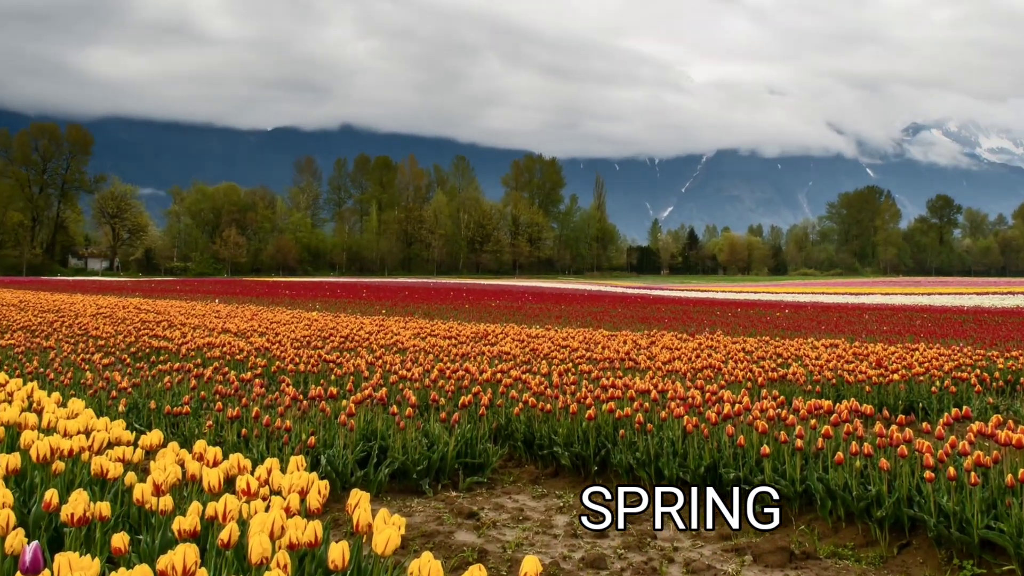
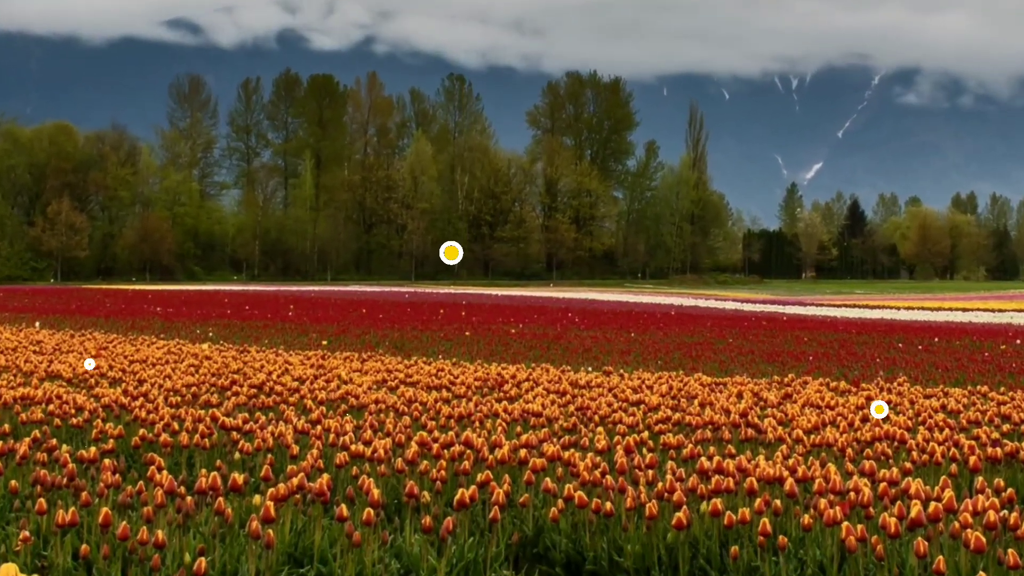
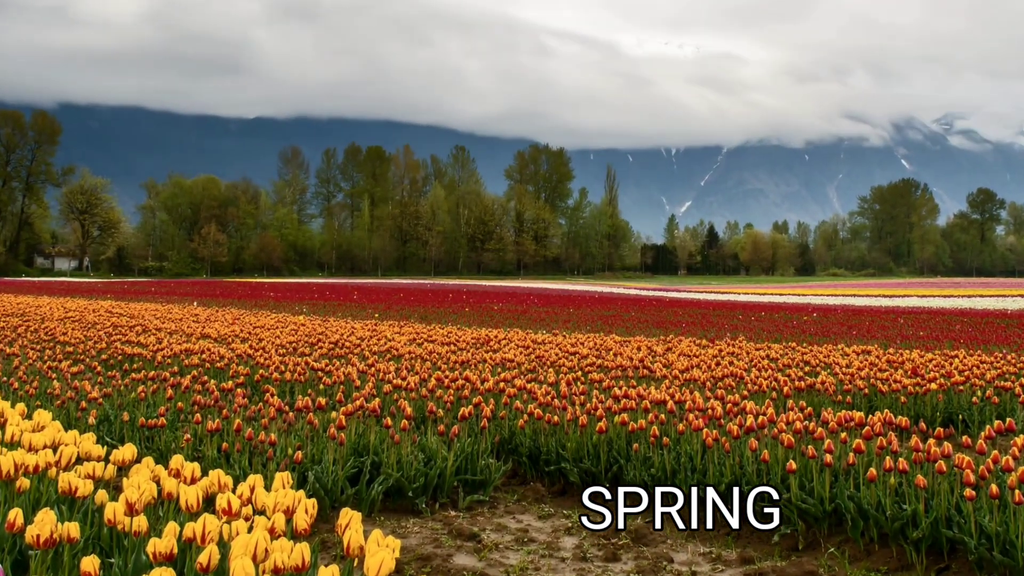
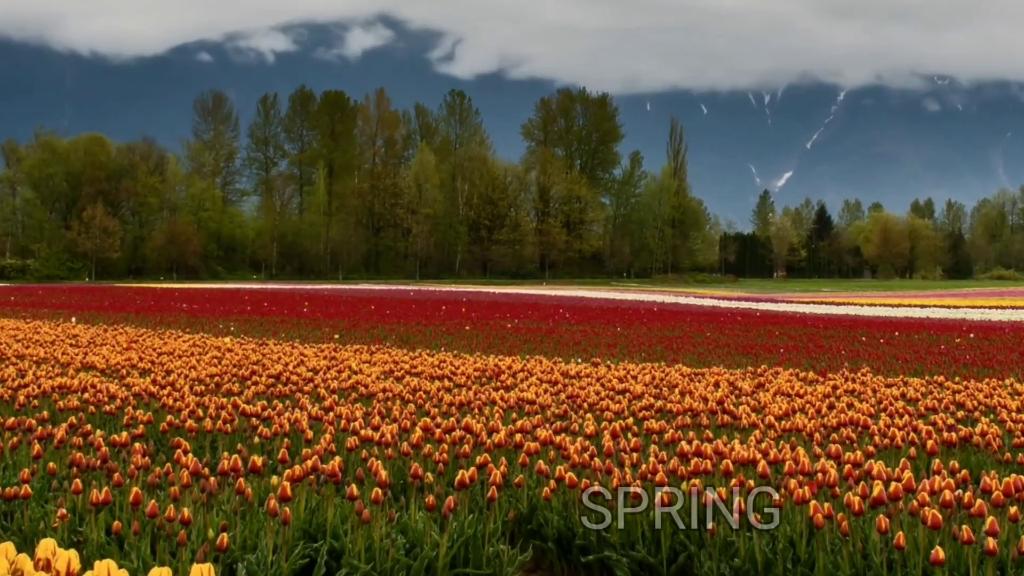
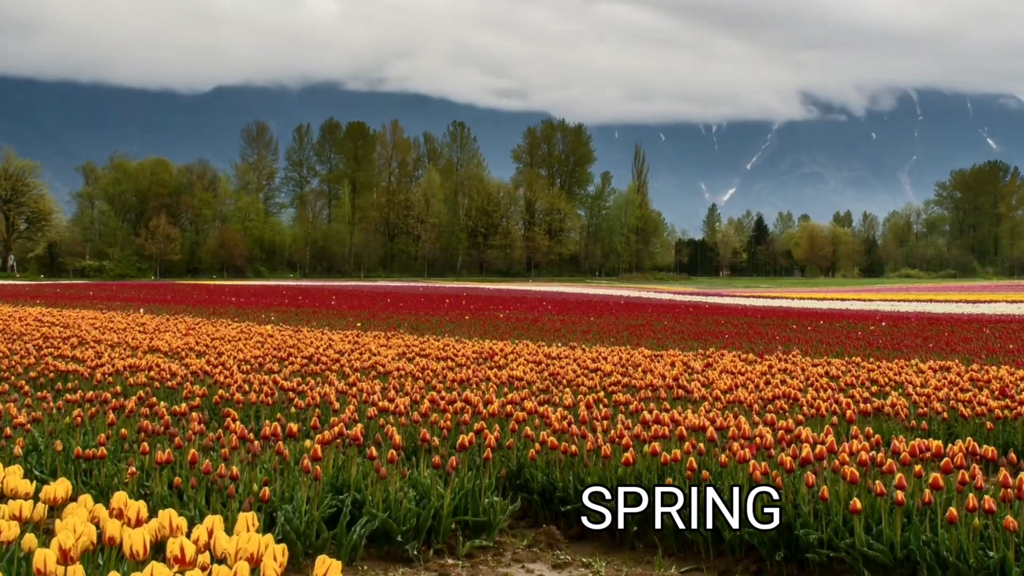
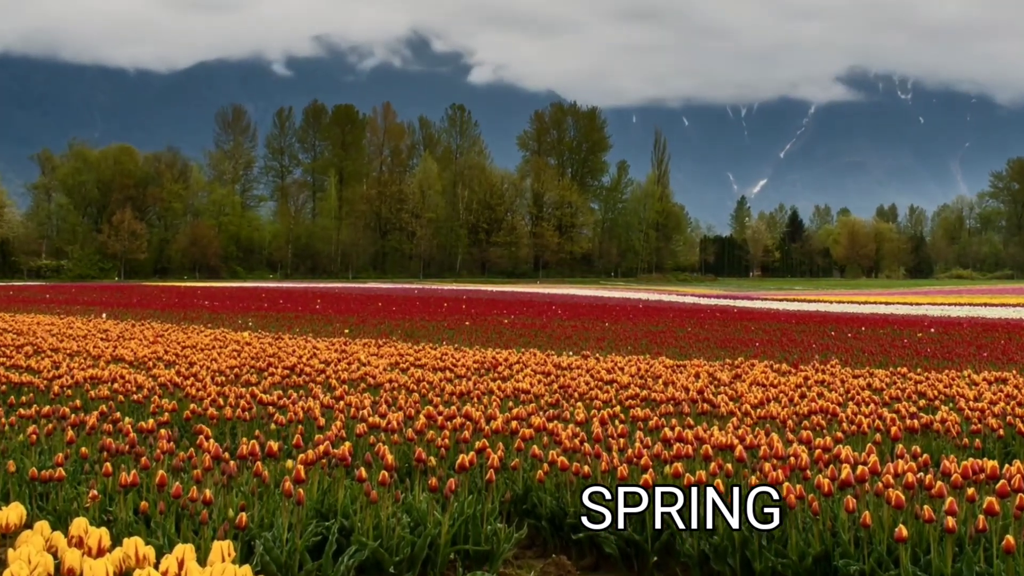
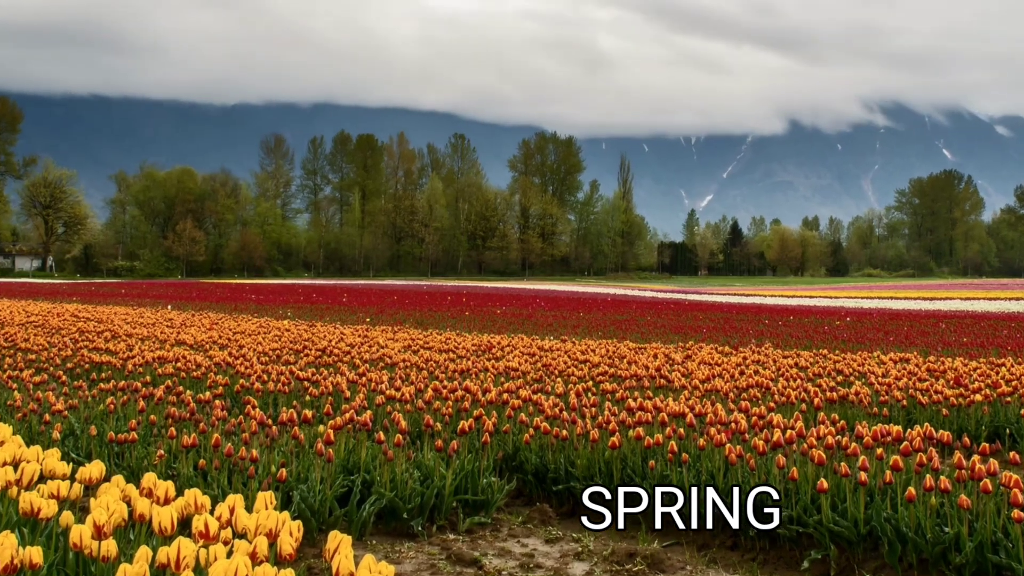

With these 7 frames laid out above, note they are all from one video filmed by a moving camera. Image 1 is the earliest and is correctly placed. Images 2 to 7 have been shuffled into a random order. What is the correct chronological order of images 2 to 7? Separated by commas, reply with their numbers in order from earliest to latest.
3, 7, 5, 6, 4, 2
